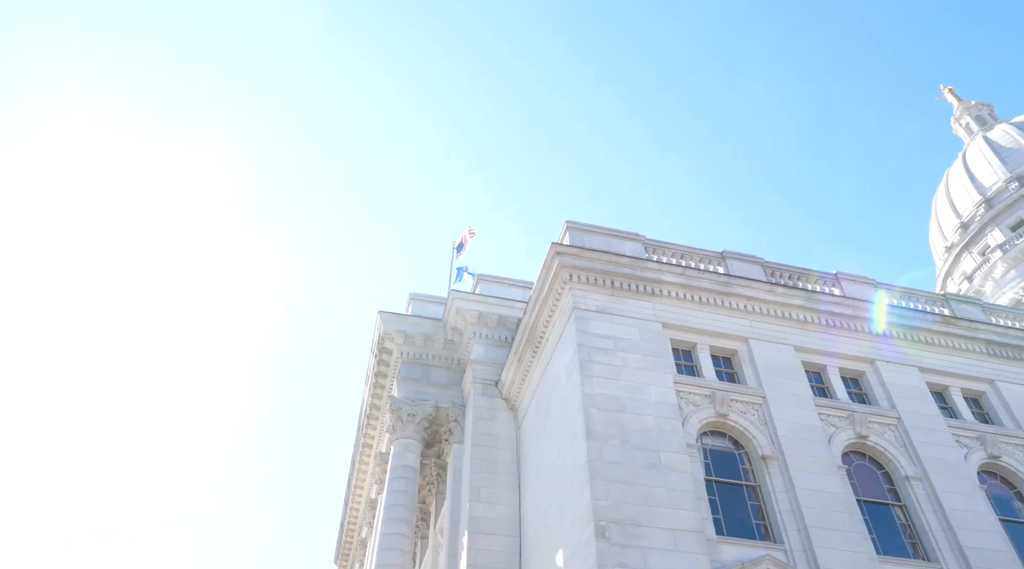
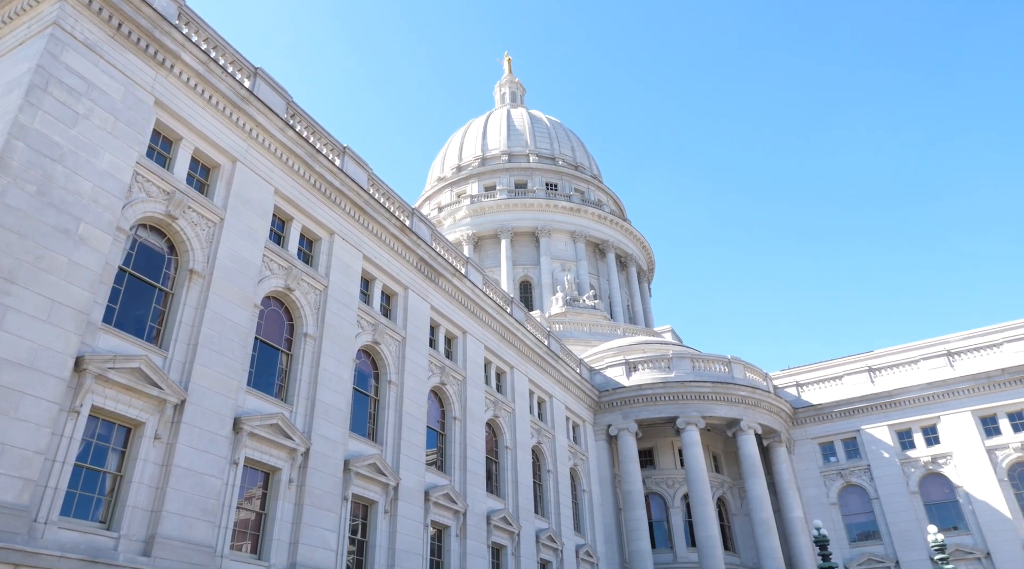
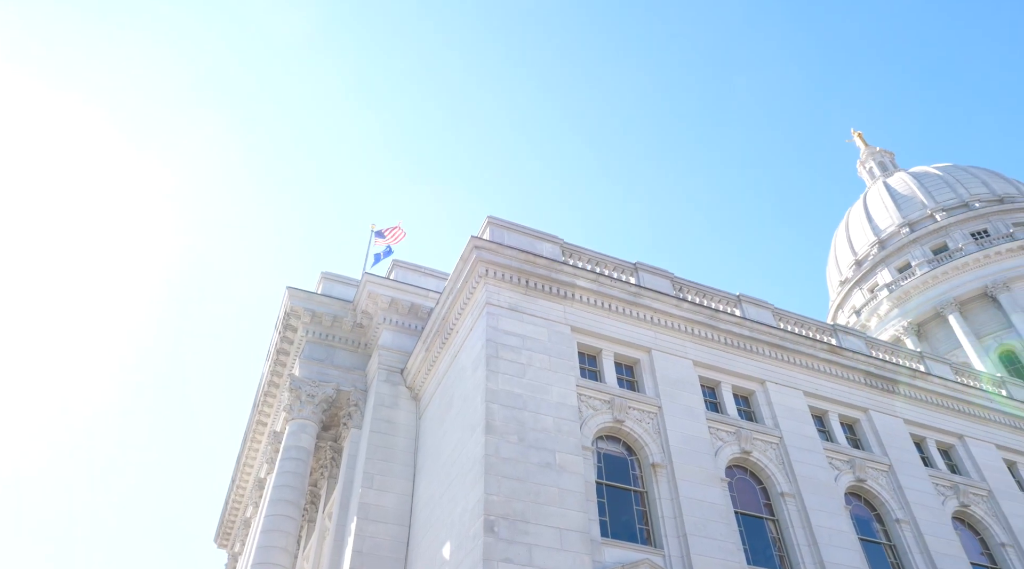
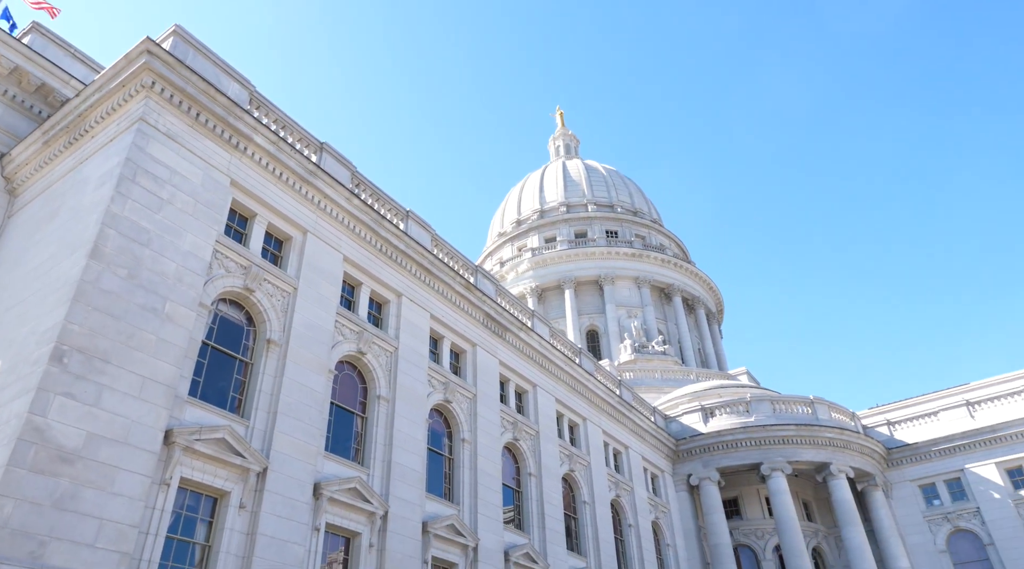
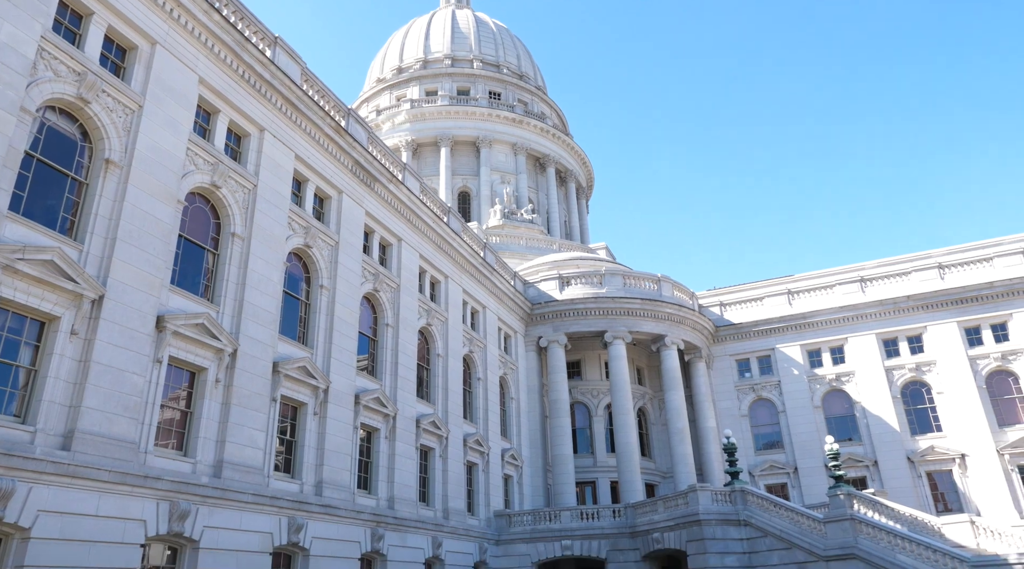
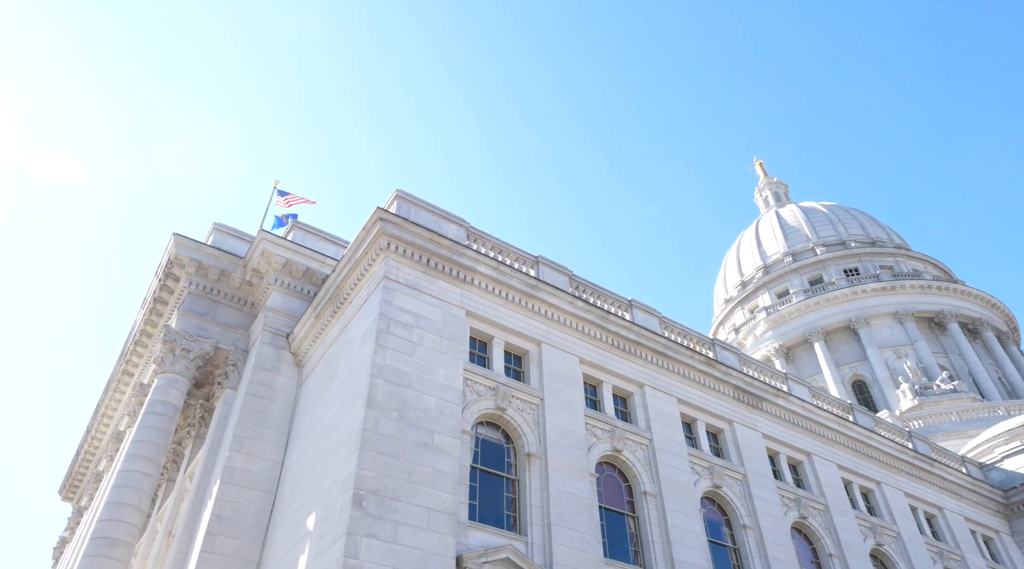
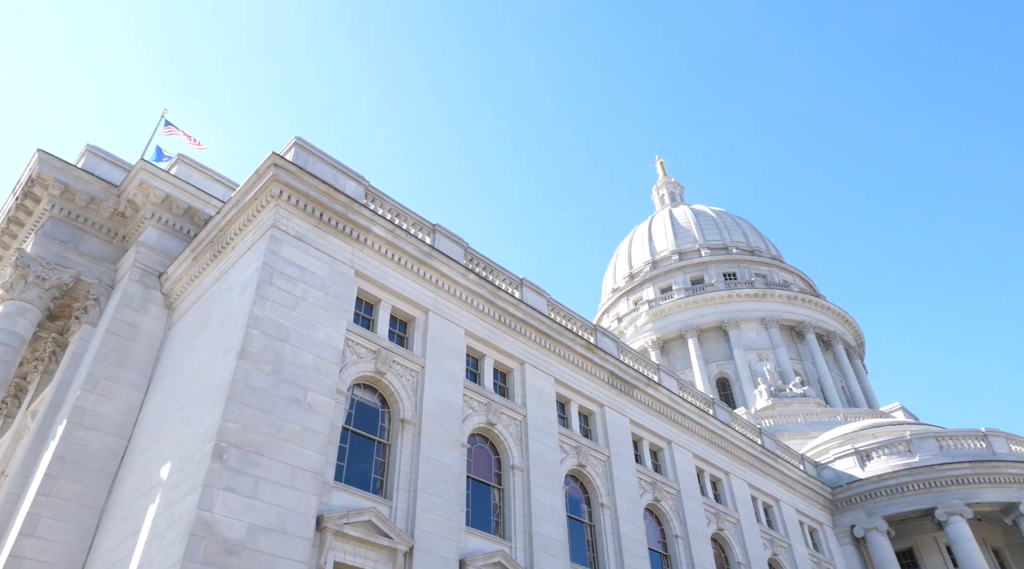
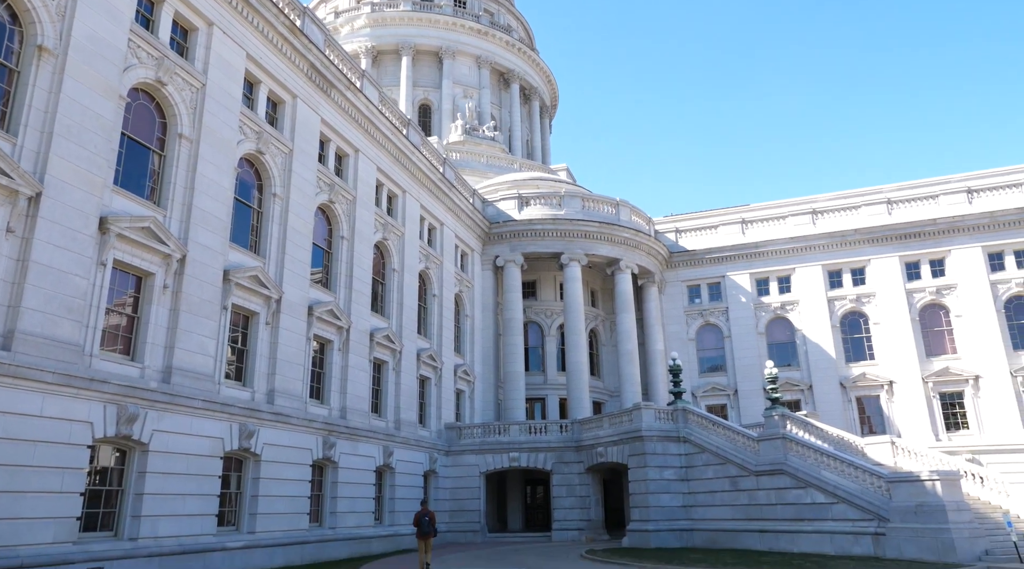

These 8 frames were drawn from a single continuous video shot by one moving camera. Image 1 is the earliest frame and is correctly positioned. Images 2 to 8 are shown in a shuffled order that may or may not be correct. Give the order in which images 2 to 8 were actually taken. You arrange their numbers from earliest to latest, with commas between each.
3, 6, 7, 4, 2, 5, 8
